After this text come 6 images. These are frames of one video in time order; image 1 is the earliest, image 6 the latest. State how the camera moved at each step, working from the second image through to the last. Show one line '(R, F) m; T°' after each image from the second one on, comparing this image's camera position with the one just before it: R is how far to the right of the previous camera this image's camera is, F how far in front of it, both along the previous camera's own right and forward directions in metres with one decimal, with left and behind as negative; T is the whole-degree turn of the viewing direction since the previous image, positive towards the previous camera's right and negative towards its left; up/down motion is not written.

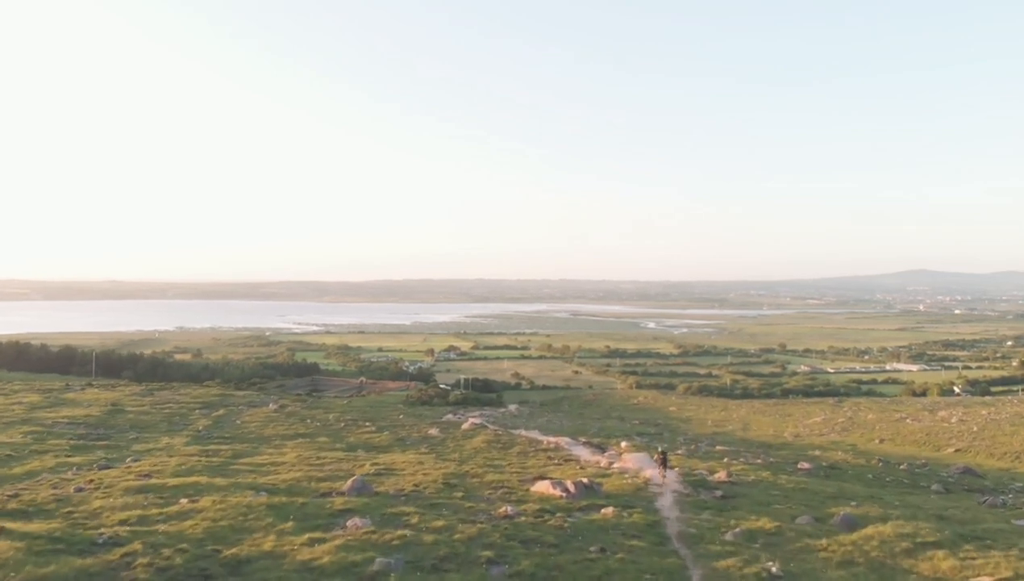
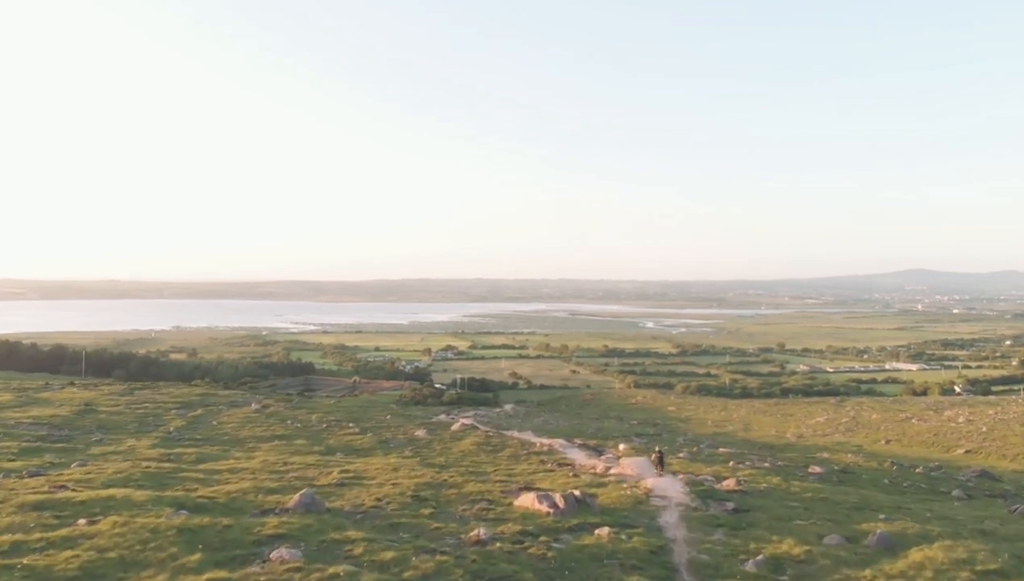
(+0.4, +2.3) m; 0°
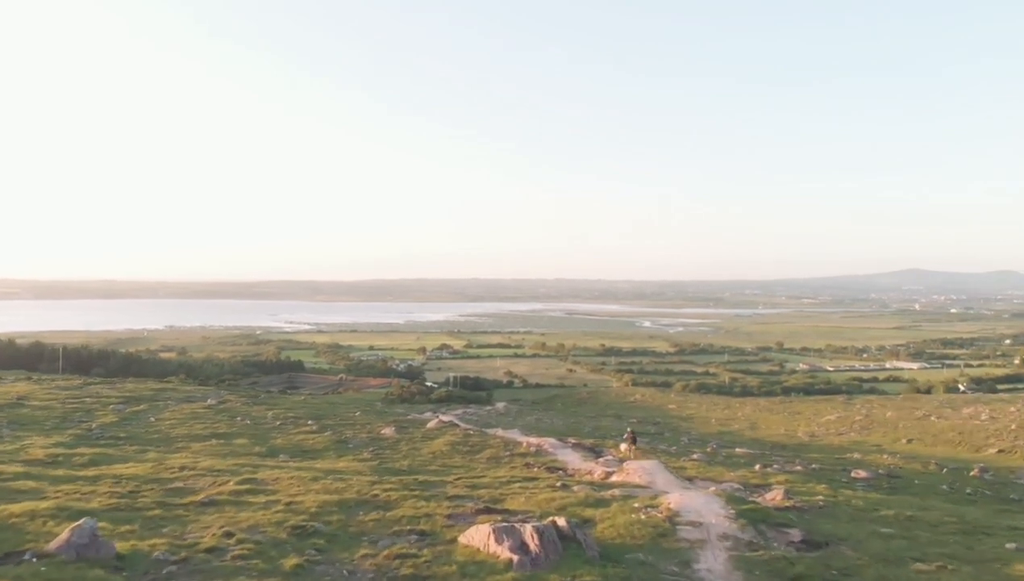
(+0.6, +5.5) m; 0°
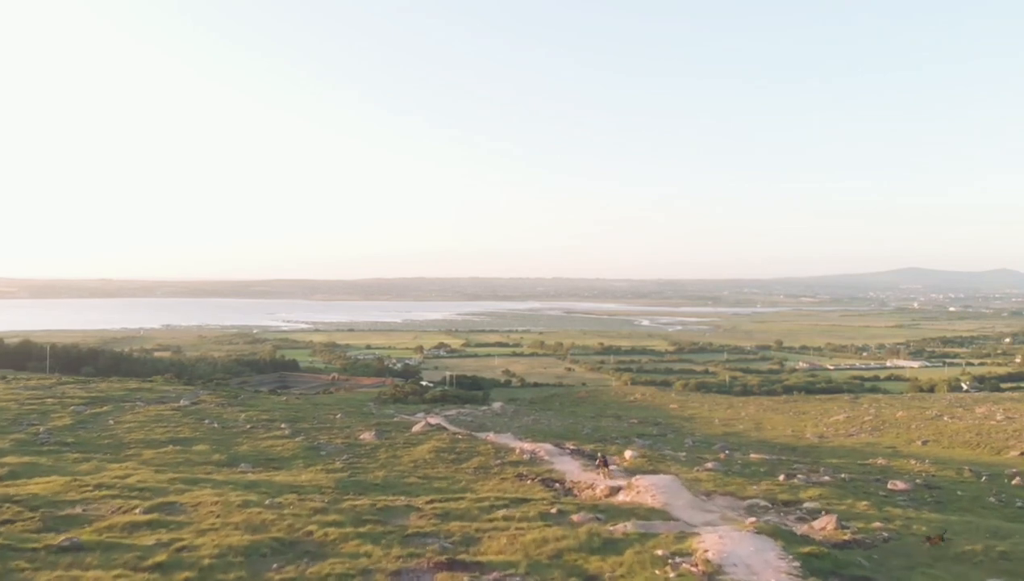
(+0.3, +3.0) m; 0°
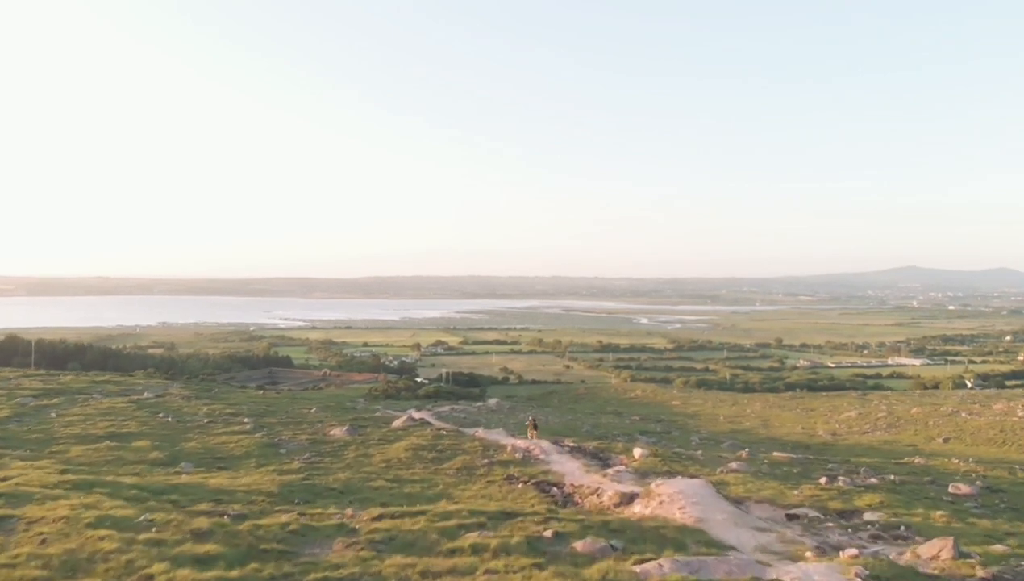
(+0.3, +3.6) m; 0°
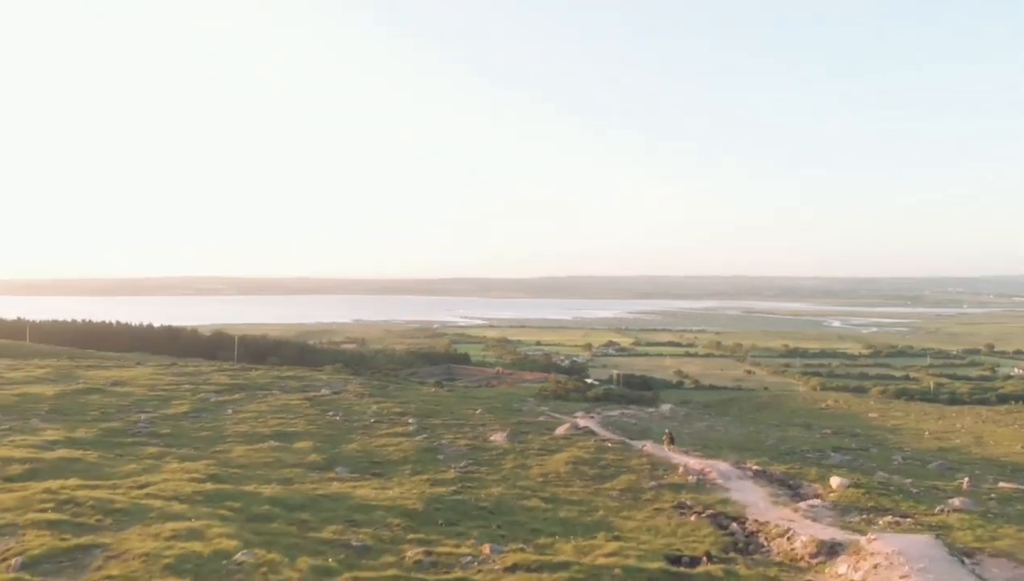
(+0.1, +2.0) m; -14°
